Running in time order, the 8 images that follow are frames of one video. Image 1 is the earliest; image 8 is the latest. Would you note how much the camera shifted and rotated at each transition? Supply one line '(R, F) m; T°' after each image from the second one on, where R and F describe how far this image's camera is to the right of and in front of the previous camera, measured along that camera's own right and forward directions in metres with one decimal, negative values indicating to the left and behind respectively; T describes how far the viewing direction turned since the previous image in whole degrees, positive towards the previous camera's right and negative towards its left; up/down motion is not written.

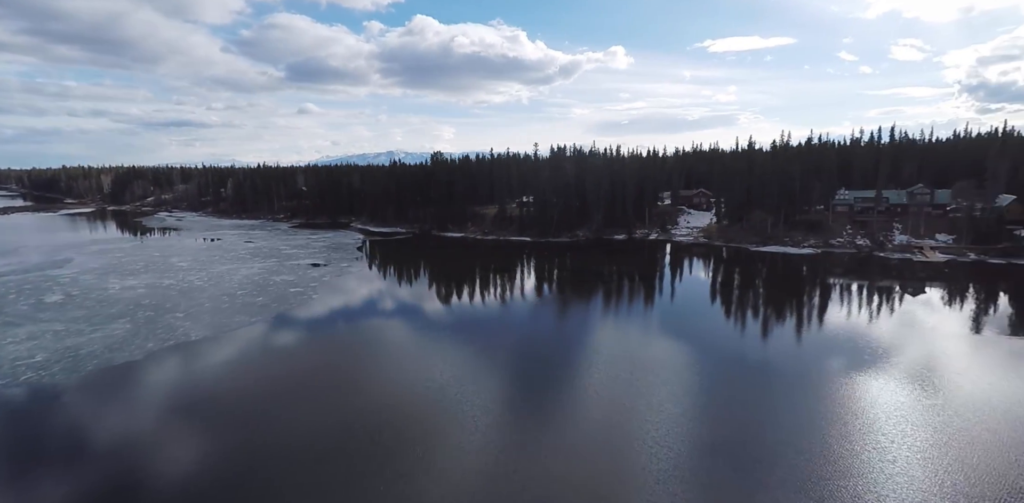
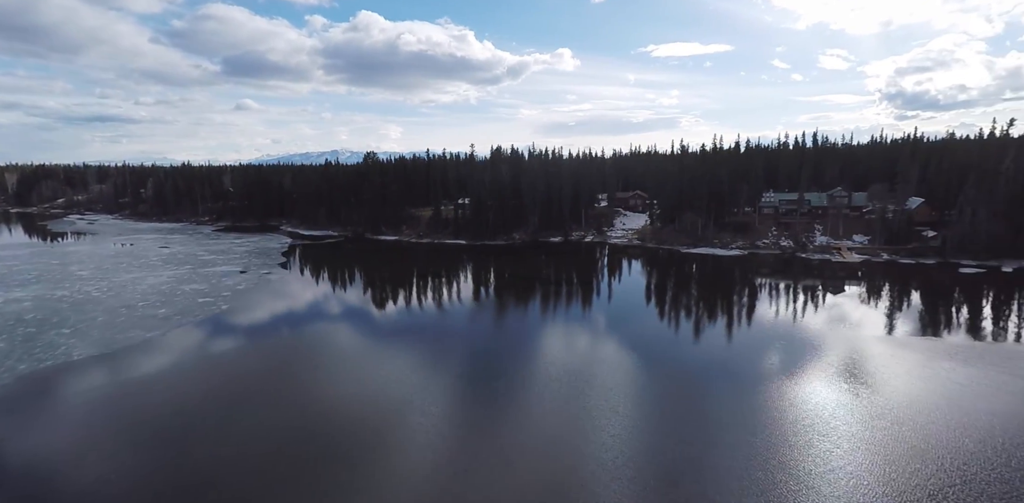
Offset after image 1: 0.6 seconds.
(+1.4, +1.1) m; +5°
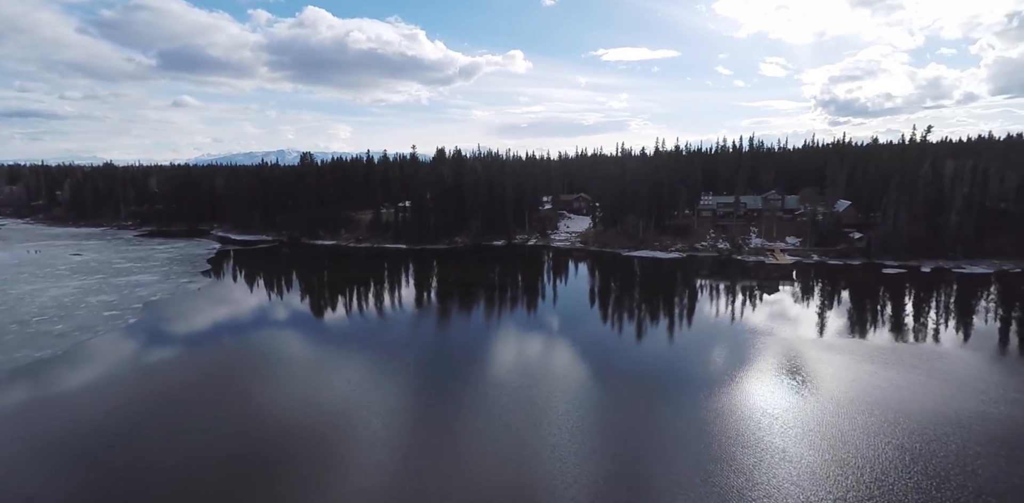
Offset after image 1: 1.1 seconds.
(+1.1, +0.9) m; +5°
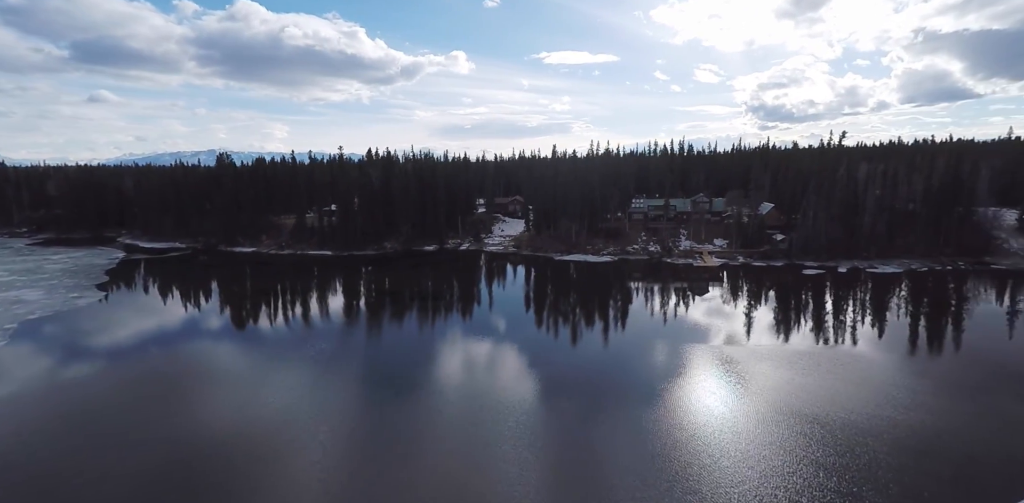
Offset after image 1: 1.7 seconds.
(+1.2, +1.2) m; +6°
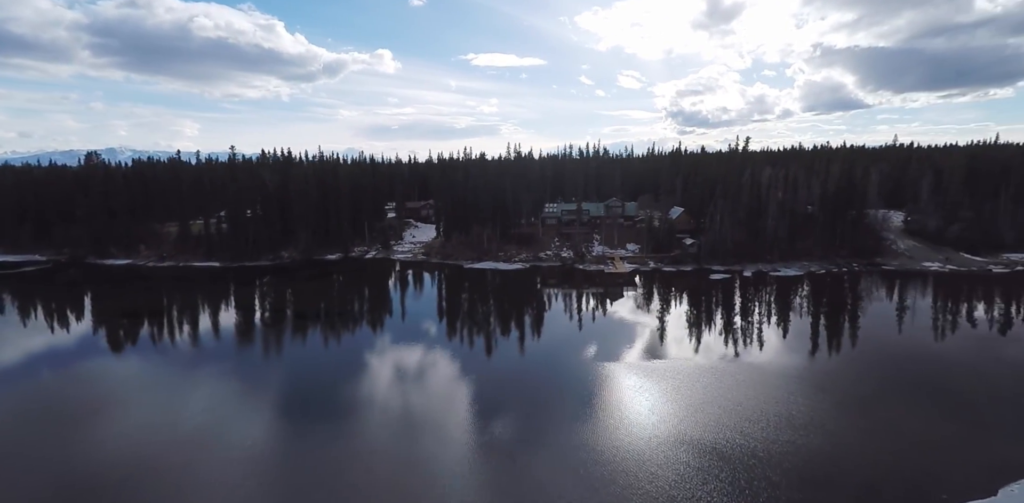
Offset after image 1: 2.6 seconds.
(+1.7, +2.0) m; +7°
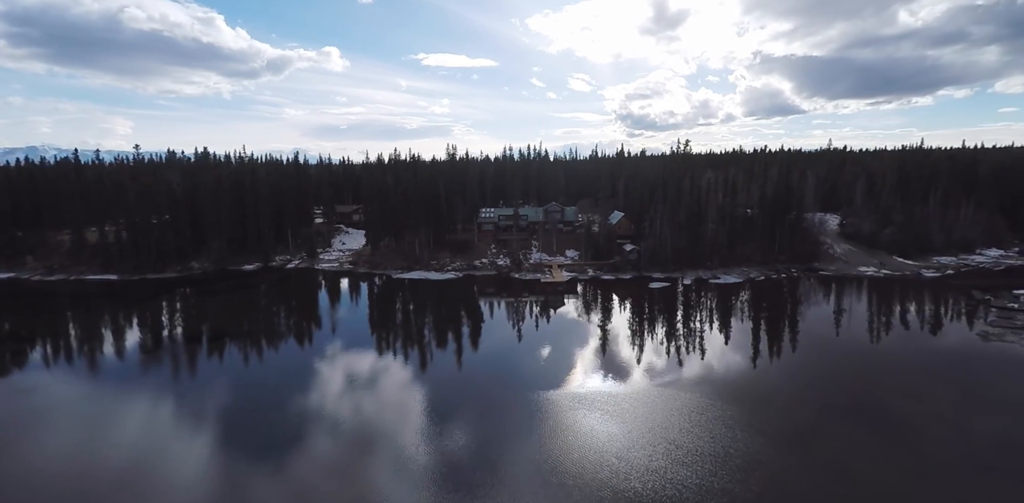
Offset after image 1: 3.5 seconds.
(+1.4, +2.2) m; +5°
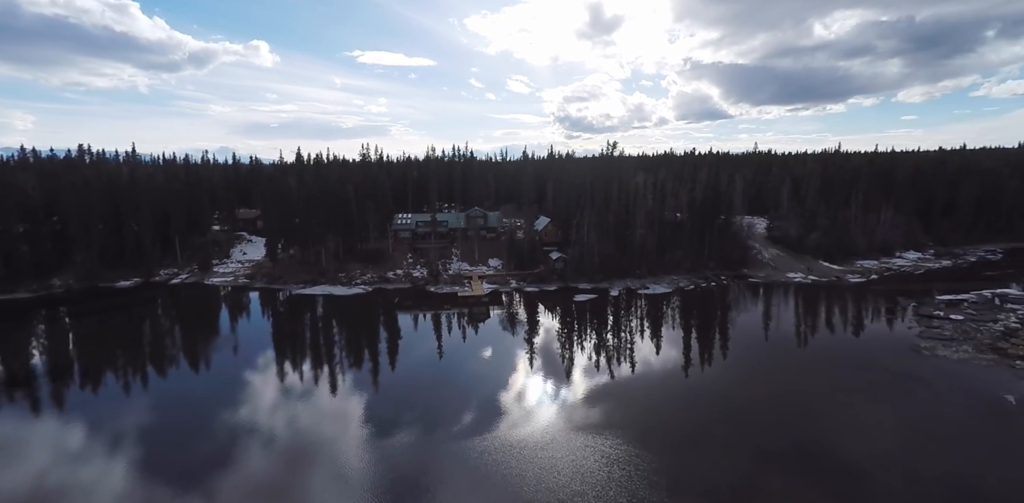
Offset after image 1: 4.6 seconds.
(+1.5, +2.8) m; +6°
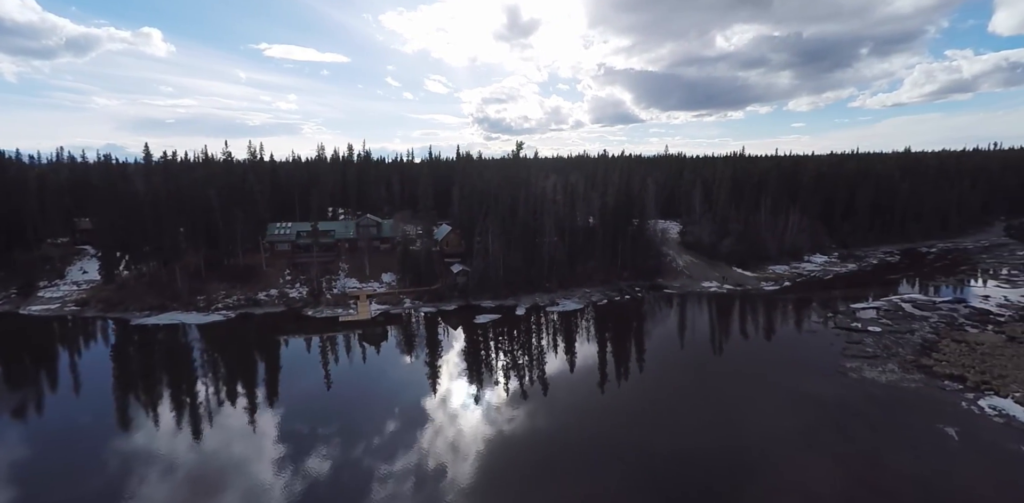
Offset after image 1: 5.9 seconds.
(+1.4, +3.4) m; +8°
